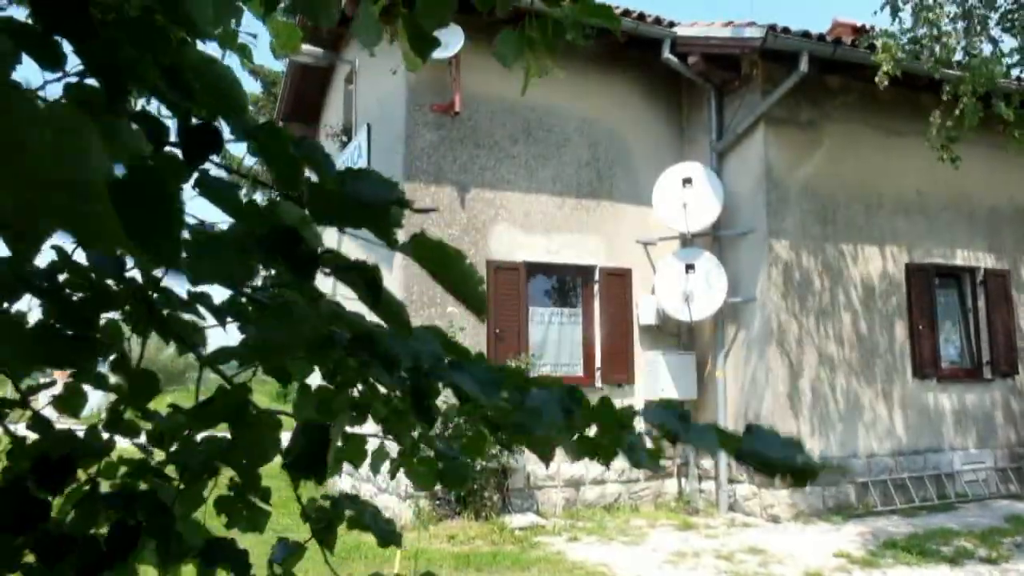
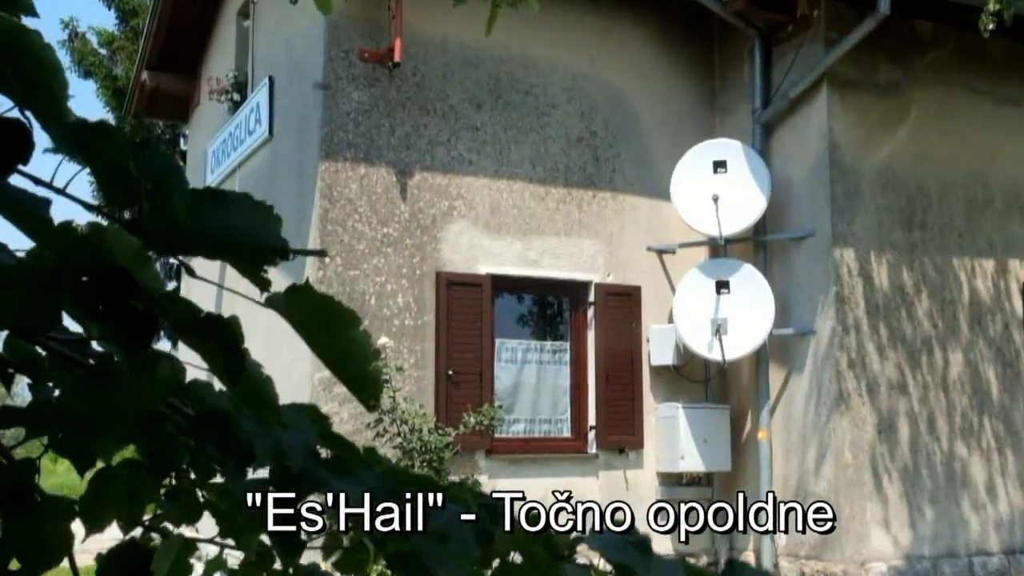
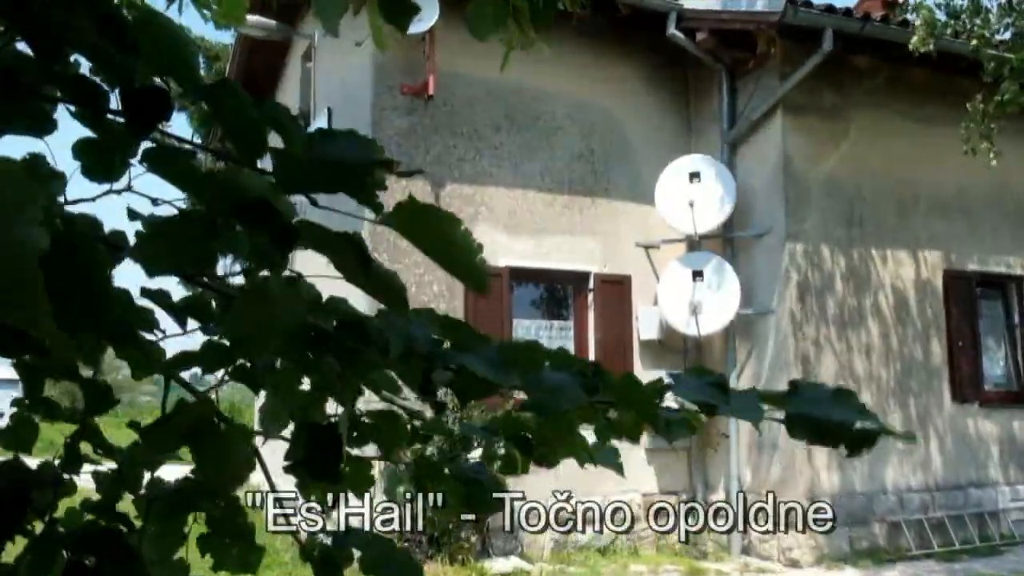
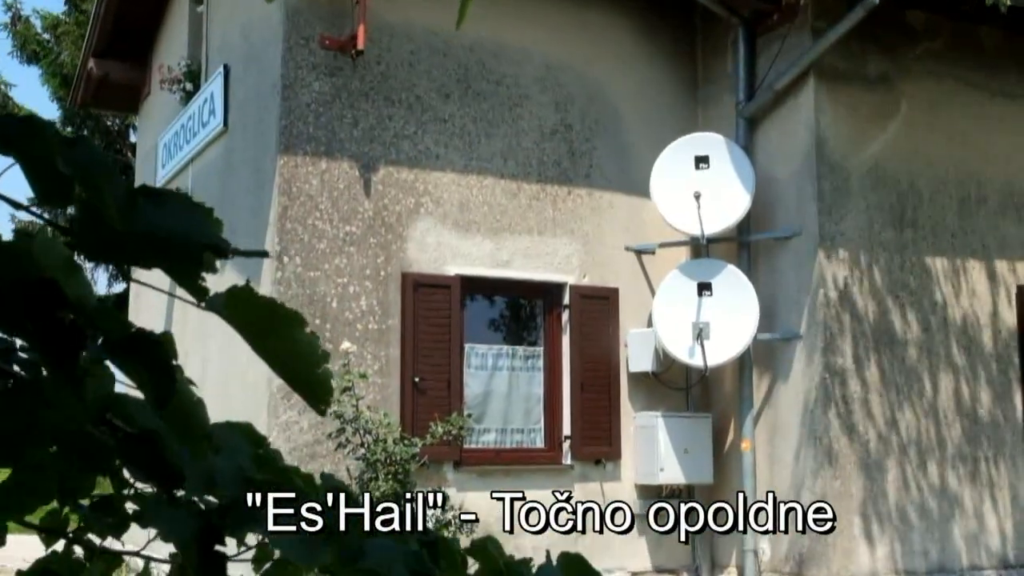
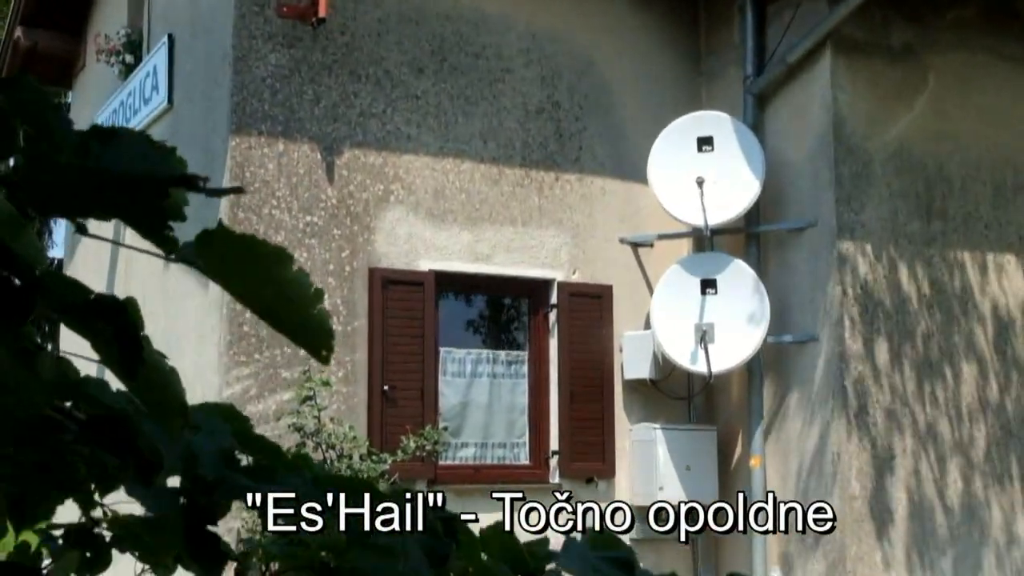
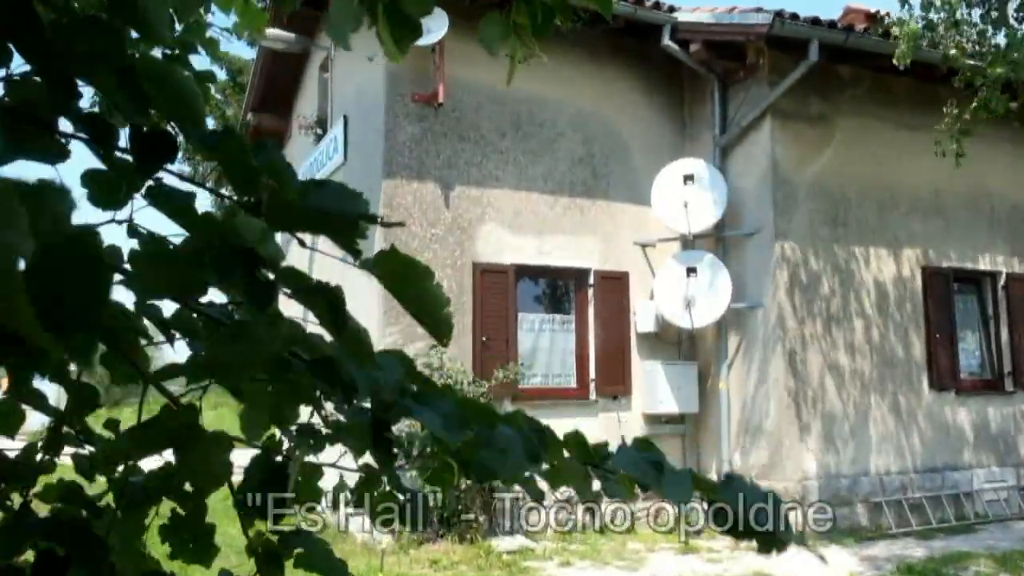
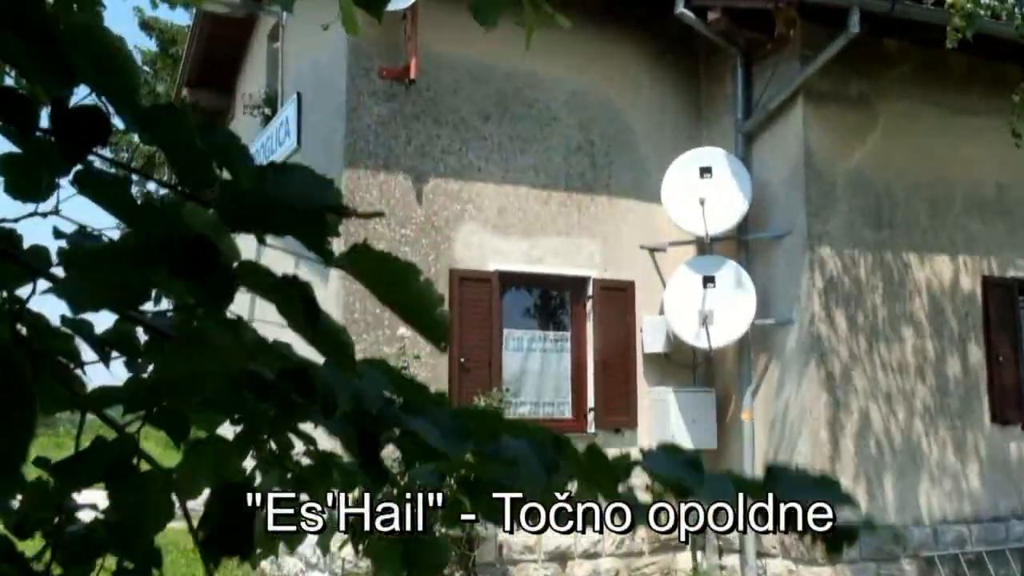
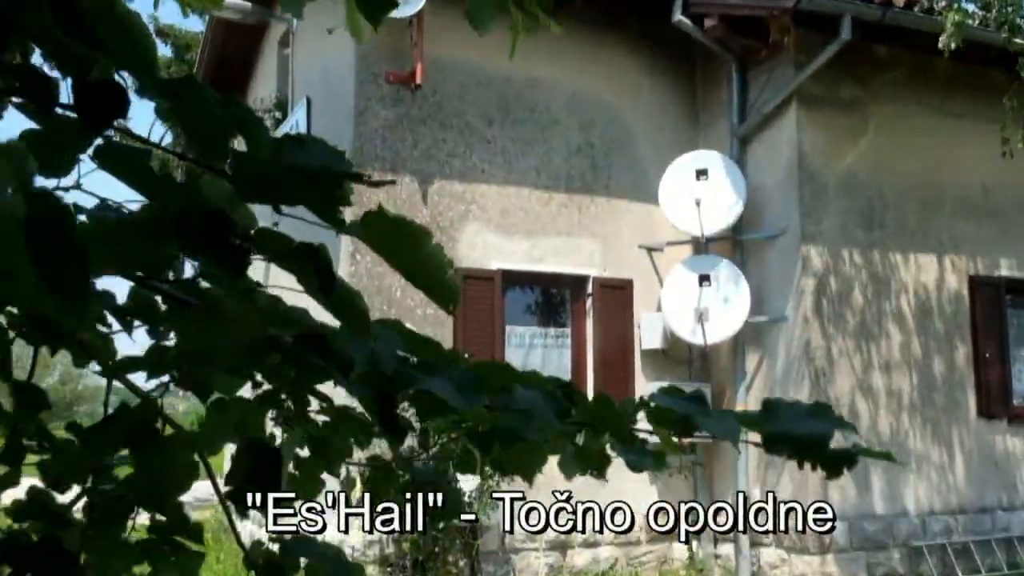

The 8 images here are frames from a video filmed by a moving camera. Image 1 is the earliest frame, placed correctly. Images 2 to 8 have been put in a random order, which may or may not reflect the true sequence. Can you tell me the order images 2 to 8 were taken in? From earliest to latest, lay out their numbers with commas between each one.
6, 3, 8, 7, 2, 4, 5
